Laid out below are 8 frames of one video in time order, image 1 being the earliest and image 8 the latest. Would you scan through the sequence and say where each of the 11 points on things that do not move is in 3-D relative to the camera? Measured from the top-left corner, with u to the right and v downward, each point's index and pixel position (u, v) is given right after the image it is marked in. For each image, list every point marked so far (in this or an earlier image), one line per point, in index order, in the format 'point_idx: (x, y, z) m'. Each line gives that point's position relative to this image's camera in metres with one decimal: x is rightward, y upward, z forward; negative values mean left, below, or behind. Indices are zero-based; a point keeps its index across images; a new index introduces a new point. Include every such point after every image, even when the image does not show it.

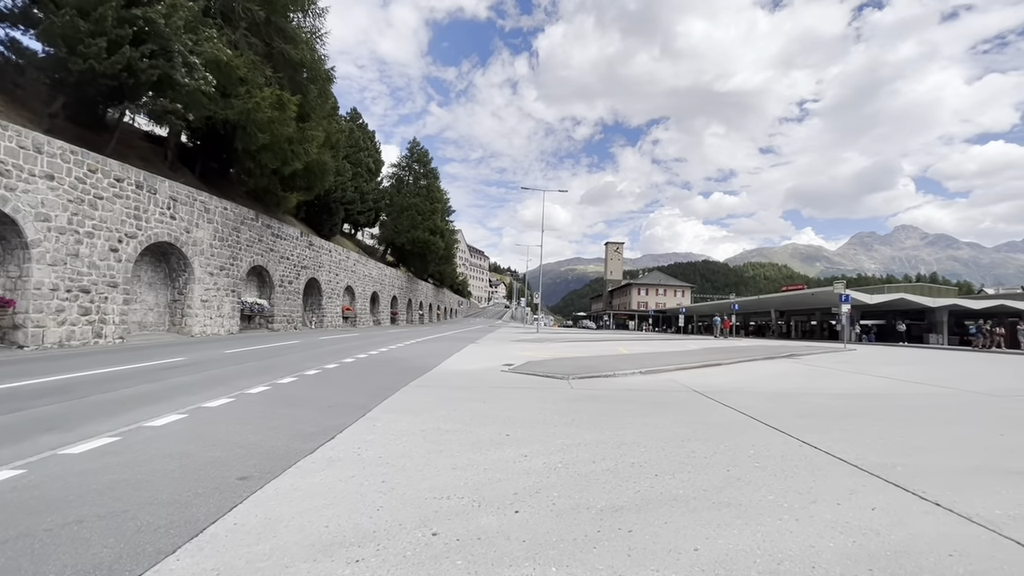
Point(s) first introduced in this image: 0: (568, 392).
0: (+1.1, -2.1, +9.4) m
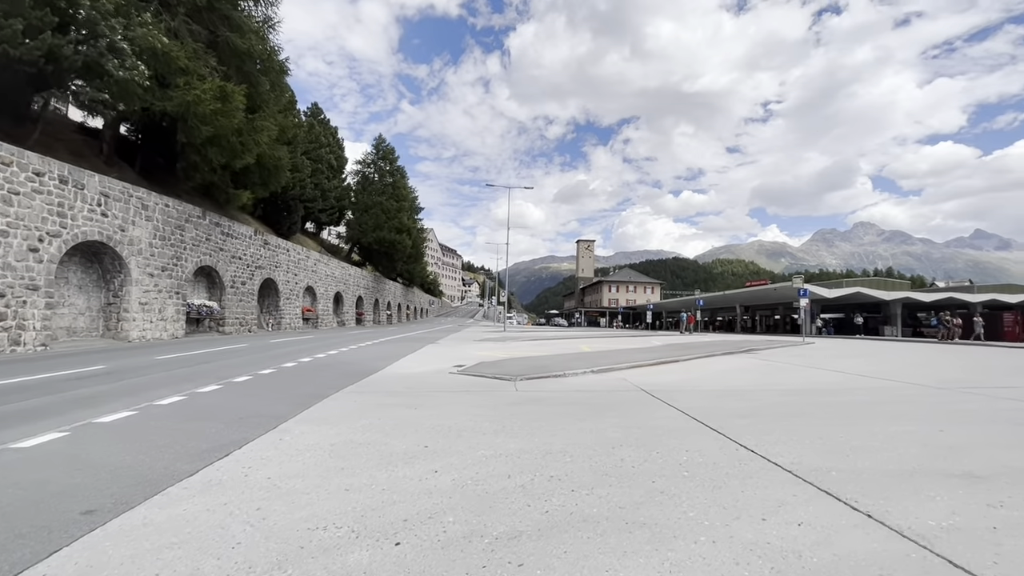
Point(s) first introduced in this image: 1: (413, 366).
0: (0.0, -2.0, +8.9) m
1: (-2.8, -2.2, +13.4) m
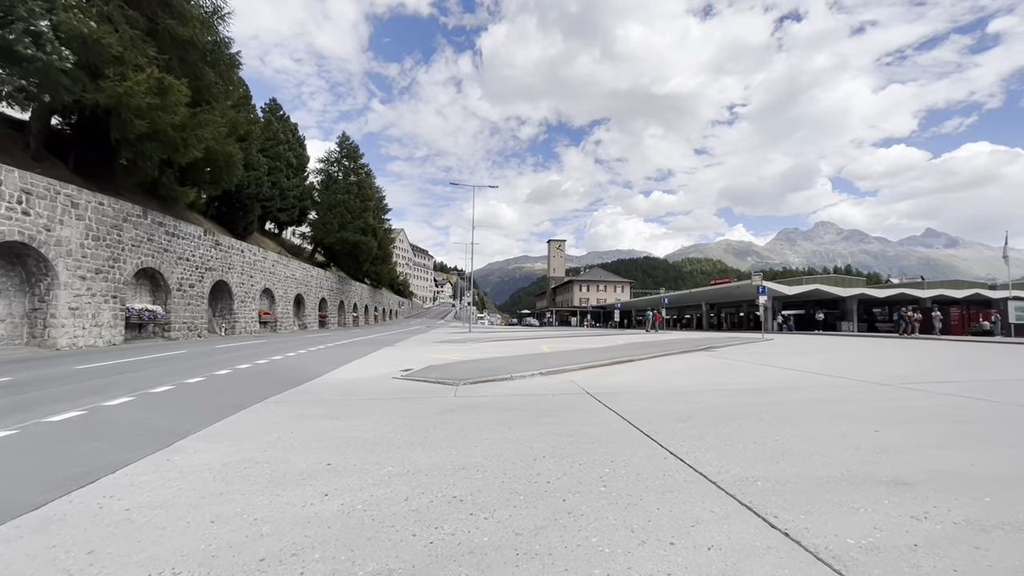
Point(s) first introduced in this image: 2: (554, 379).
0: (-1.1, -2.0, +8.4) m
1: (-4.1, -2.2, +12.7) m
2: (+0.9, -2.0, +10.2) m
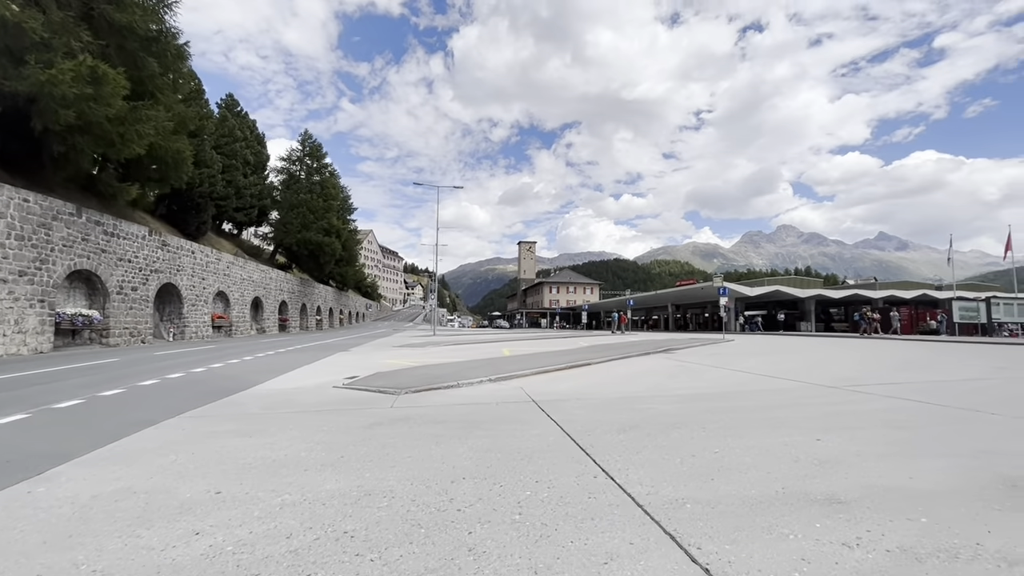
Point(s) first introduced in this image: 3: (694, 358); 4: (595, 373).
0: (-2.2, -2.1, +7.9) m
1: (-5.4, -2.3, +11.9) m
2: (-0.2, -2.0, +9.7) m
3: (+6.2, -2.4, +16.1) m
4: (+2.0, -2.0, +11.4) m
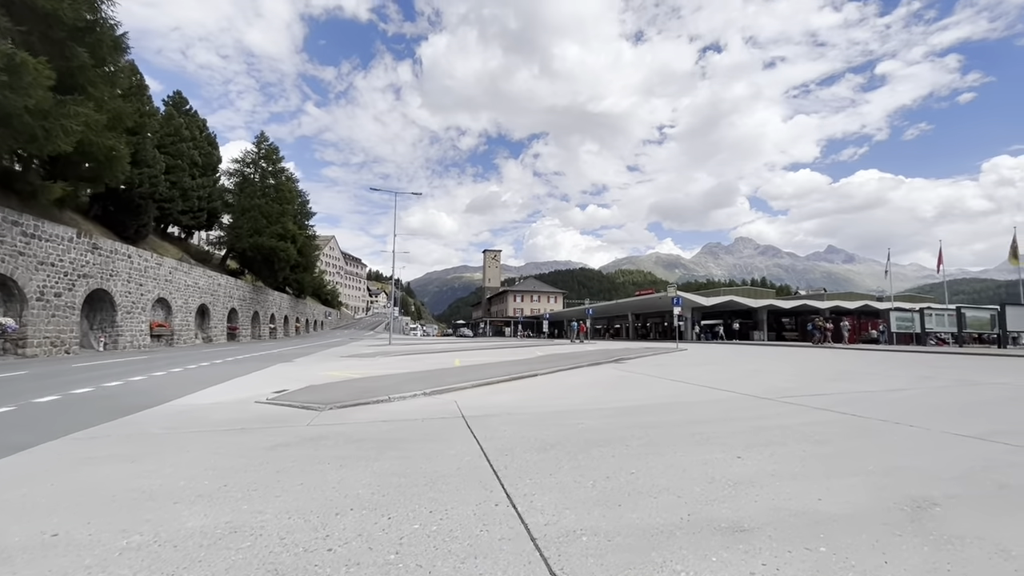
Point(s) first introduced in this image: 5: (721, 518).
0: (-3.3, -2.2, +7.3) m
1: (-6.8, -2.5, +11.1) m
2: (-1.5, -2.2, +9.3) m
3: (+4.4, -2.7, +16.0) m
4: (+0.6, -2.3, +11.1) m
5: (+1.6, -1.8, +3.7) m
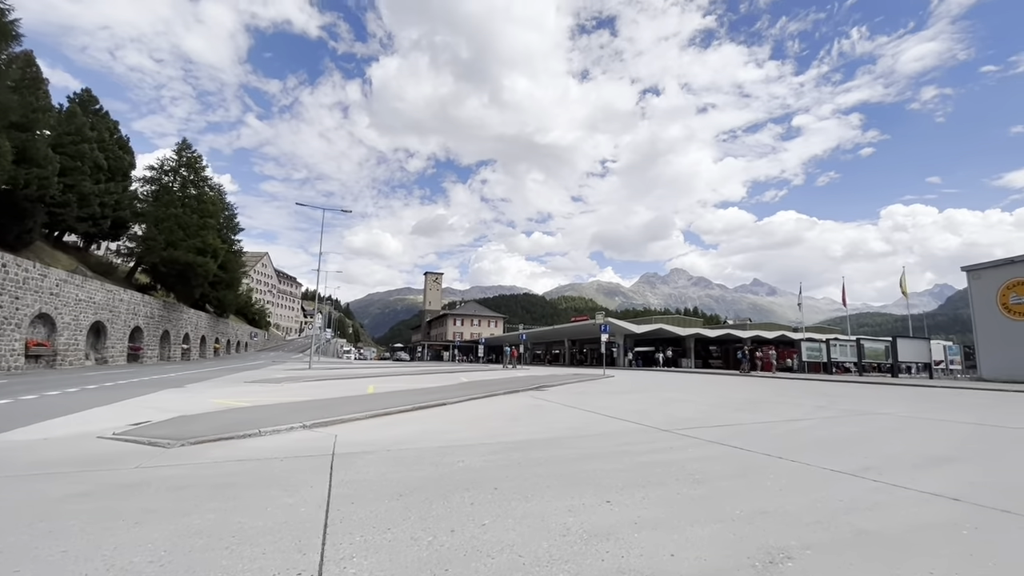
0: (-5.1, -2.4, +6.1) m
1: (-9.0, -2.8, +9.5) m
2: (-3.5, -2.6, +8.3) m
3: (+1.6, -3.6, +15.6) m
4: (-1.7, -2.8, +10.4) m
5: (+0.3, -2.0, +3.2) m
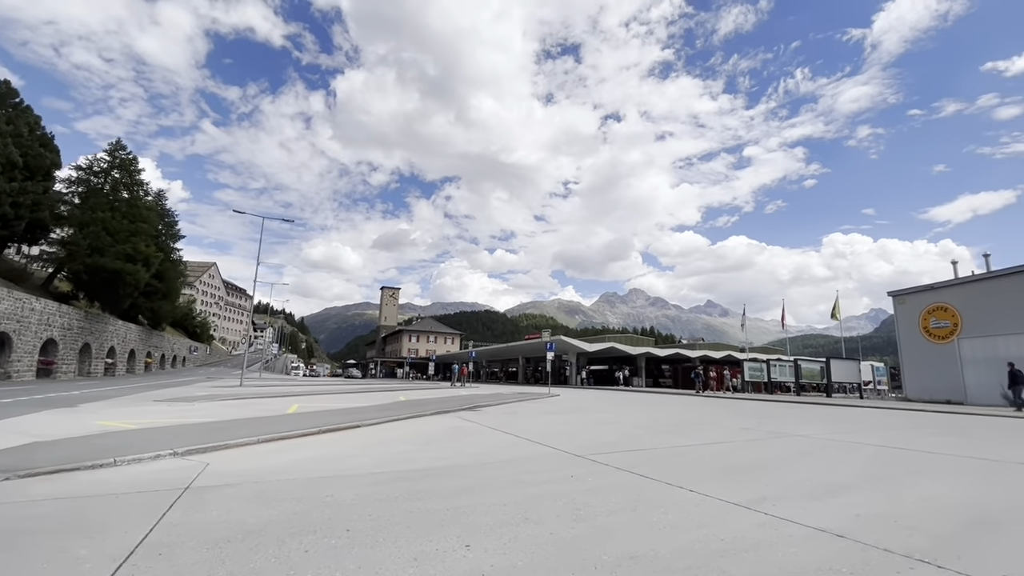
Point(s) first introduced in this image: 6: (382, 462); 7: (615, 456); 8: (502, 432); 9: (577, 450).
0: (-6.5, -2.4, +5.0) m
1: (-10.8, -2.8, +8.0) m
2: (-5.2, -2.7, +7.3) m
3: (-0.7, -4.1, +15.0) m
4: (-3.5, -3.0, +9.5) m
5: (-1.0, -2.0, +2.5) m
6: (-2.1, -2.8, +7.7) m
7: (+1.8, -2.9, +8.2) m
8: (-0.2, -3.6, +11.9) m
9: (+1.2, -3.0, +9.0) m
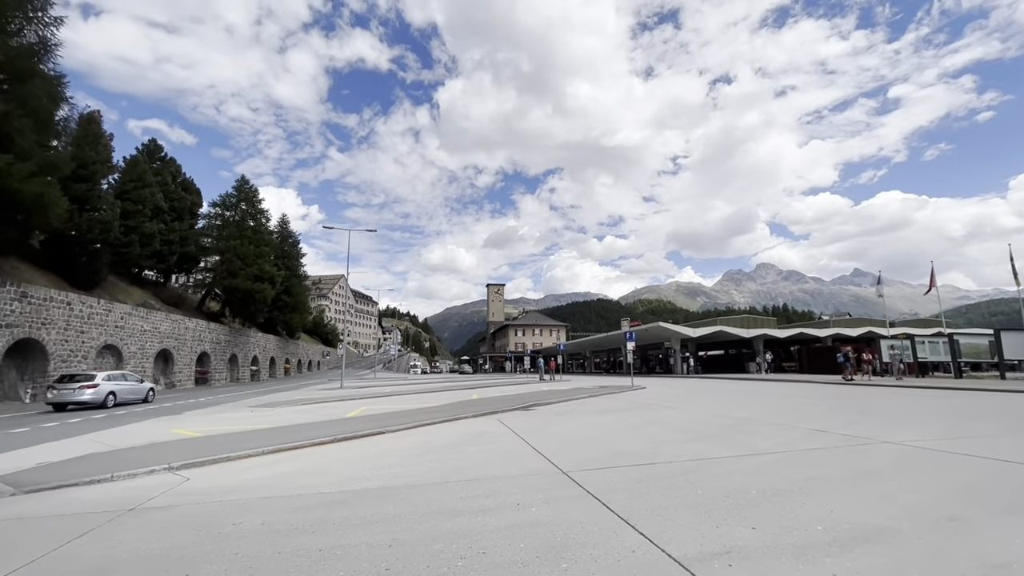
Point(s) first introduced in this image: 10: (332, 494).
0: (-7.5, -3.0, +5.6) m
1: (-10.9, -3.6, +9.5) m
2: (-5.6, -3.1, +7.6) m
3: (+0.5, -3.9, +14.0) m
4: (-3.5, -3.2, +9.3) m
5: (-2.7, -2.2, +1.9) m
6: (-2.6, -2.9, +7.3) m
7: (+1.3, -2.7, +6.9) m
8: (+0.3, -3.4, +10.9) m
9: (+1.0, -2.8, +7.7) m
10: (-2.5, -2.8, +6.4) m
